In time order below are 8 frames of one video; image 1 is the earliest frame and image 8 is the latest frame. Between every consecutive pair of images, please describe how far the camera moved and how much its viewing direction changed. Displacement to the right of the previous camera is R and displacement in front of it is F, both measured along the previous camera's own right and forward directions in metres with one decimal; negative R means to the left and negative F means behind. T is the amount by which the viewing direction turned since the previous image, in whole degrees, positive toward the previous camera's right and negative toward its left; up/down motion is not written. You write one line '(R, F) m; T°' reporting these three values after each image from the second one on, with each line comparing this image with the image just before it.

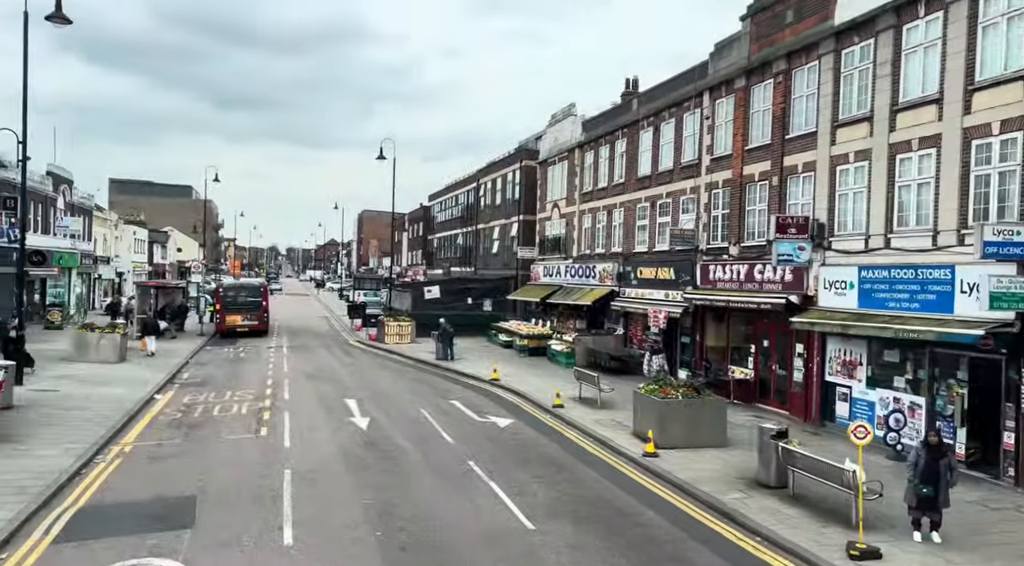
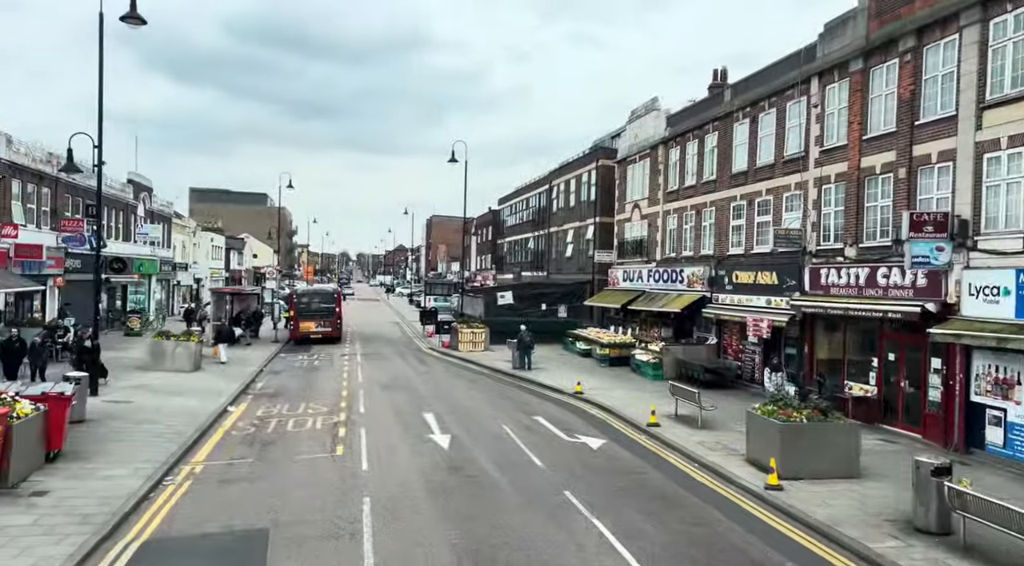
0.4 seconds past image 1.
(-0.5, +1.4) m; -5°
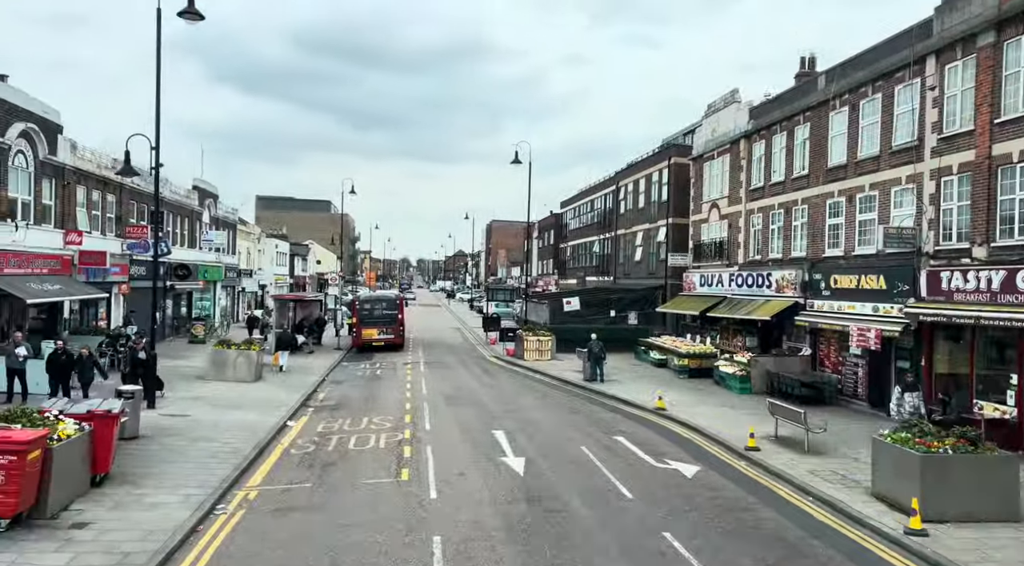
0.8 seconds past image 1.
(-0.4, +1.5) m; -4°
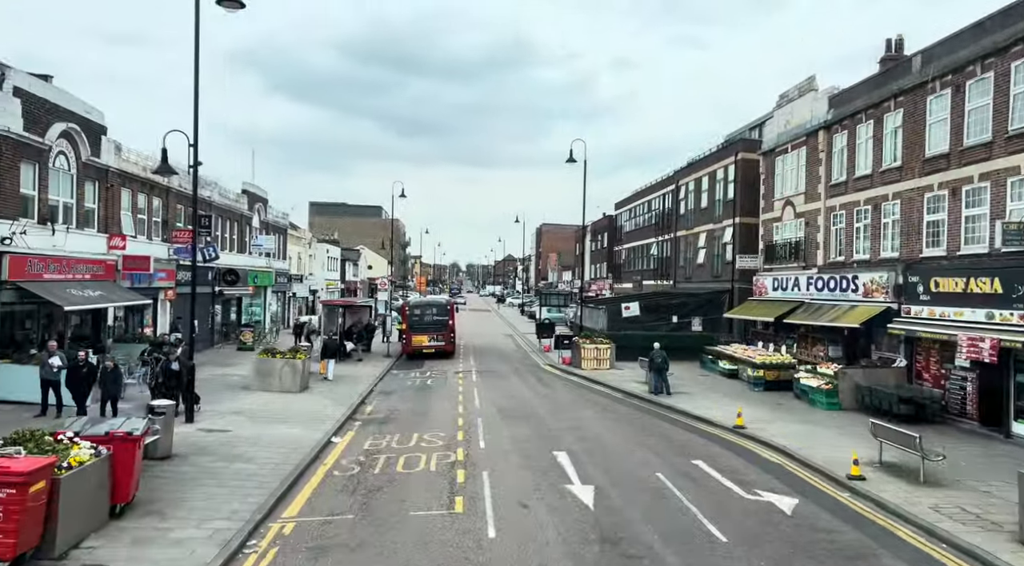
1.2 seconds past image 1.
(-0.3, +1.6) m; -4°
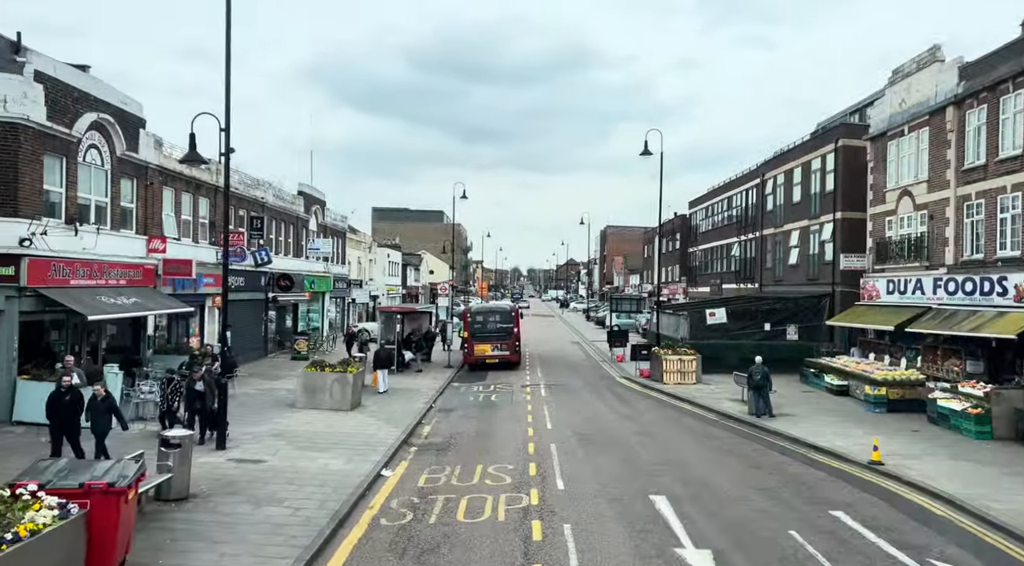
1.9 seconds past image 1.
(-0.4, +2.8) m; -5°
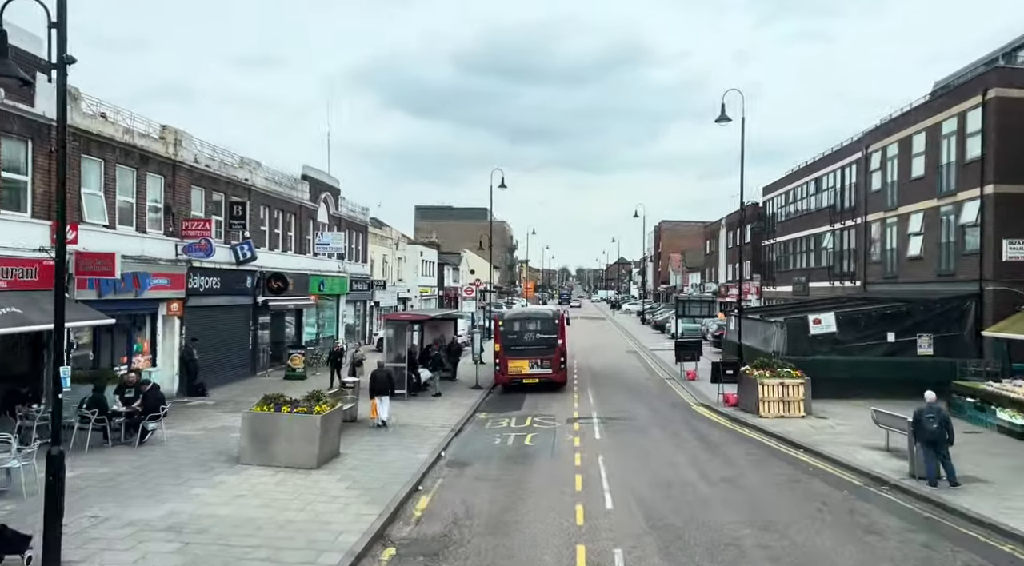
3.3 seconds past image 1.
(+0.2, +6.7) m; -4°
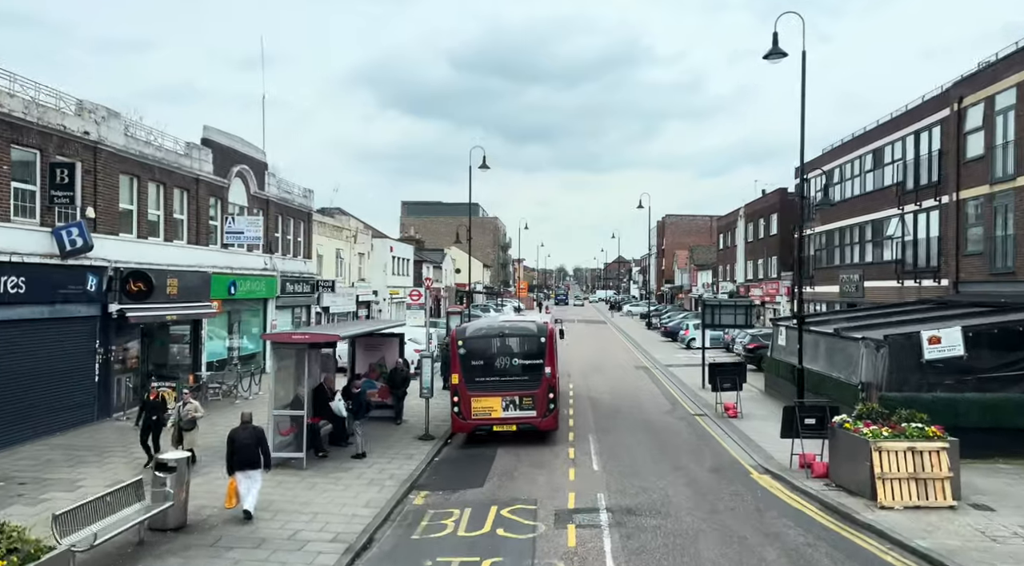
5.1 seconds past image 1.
(+0.7, +8.3) m; 0°
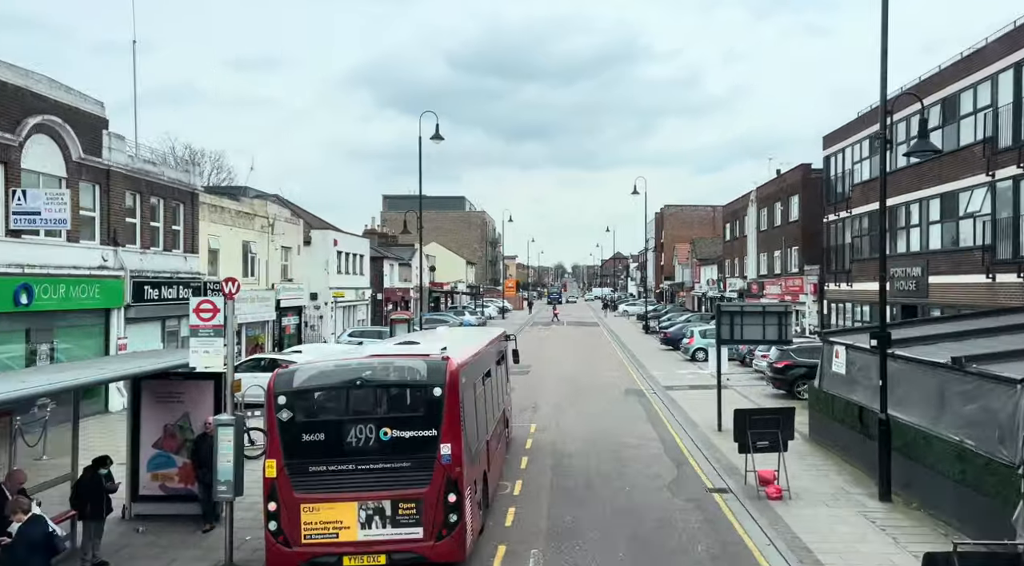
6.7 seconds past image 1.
(+1.6, +8.2) m; 0°
